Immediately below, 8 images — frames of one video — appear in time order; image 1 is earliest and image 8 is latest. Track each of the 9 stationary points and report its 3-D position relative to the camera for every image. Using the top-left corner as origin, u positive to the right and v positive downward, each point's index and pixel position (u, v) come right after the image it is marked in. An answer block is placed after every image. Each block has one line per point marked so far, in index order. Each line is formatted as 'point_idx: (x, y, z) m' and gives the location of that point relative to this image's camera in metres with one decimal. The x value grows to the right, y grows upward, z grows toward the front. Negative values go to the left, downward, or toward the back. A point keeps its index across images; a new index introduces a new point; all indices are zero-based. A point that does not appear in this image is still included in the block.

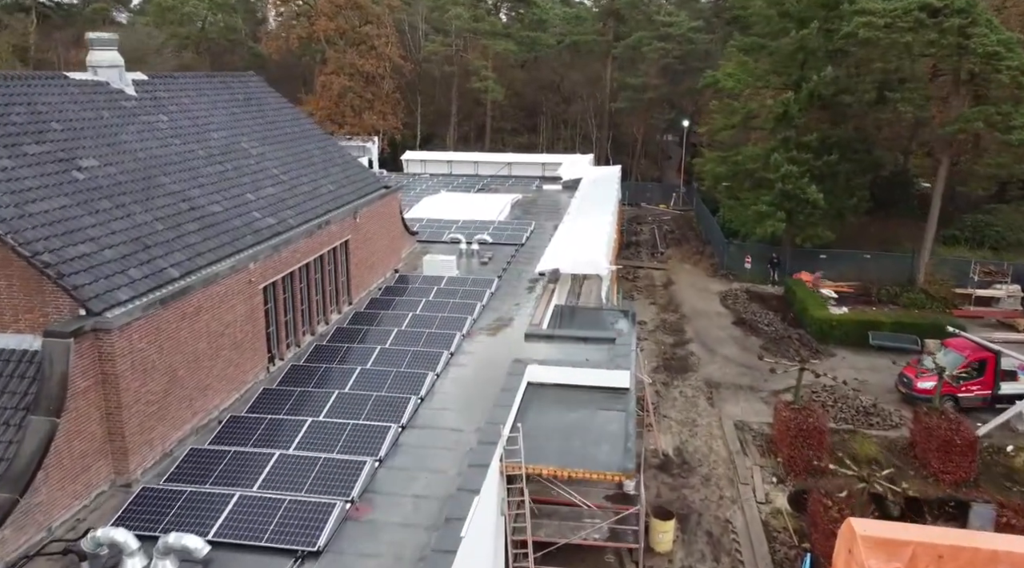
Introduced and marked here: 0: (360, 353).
0: (-3.5, -1.6, +18.9) m
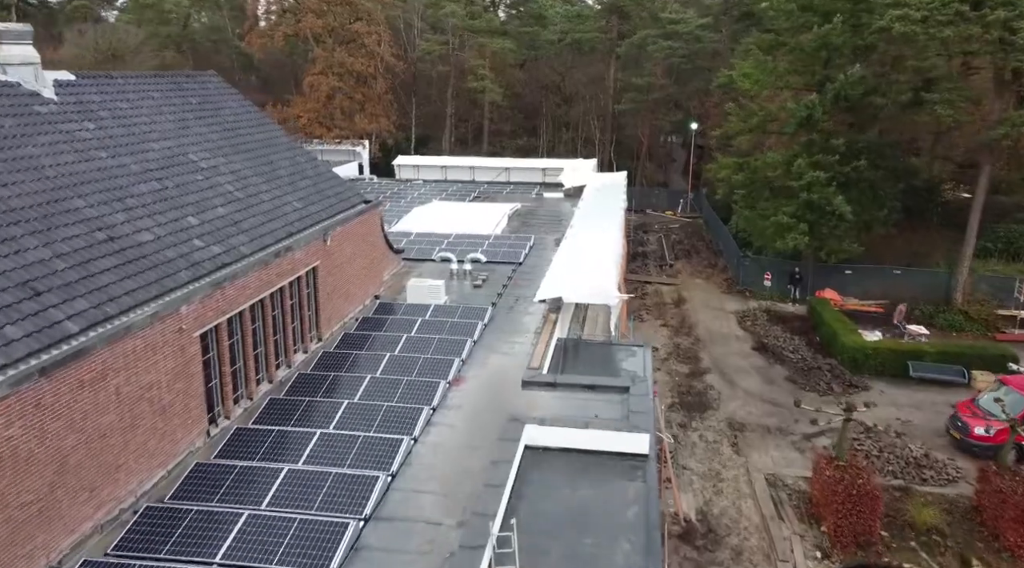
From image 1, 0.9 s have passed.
0: (-3.6, -2.4, +15.7) m
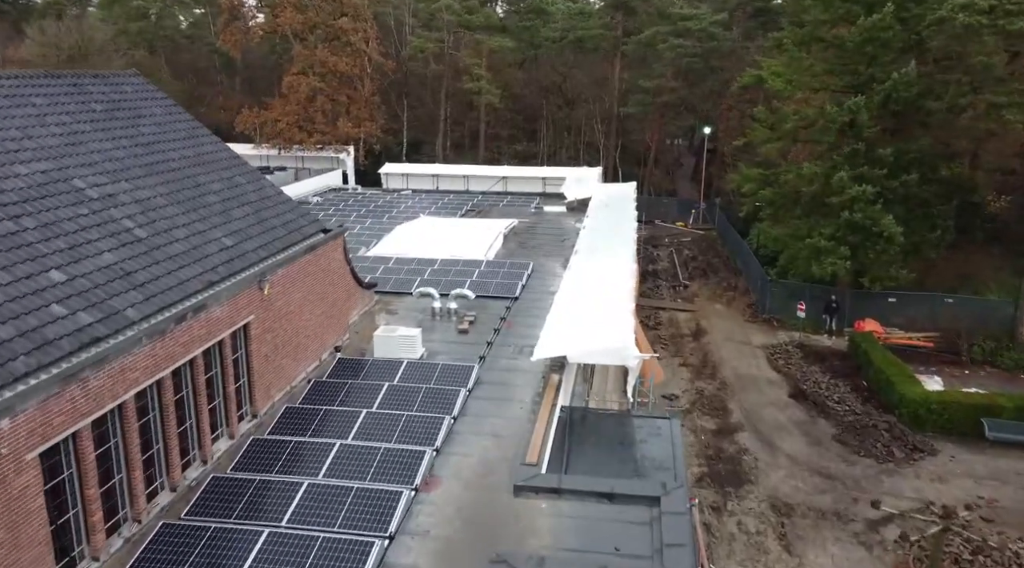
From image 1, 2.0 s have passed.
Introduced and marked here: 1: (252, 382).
0: (-3.7, -3.5, +11.2) m
1: (-4.8, -1.8, +15.2) m
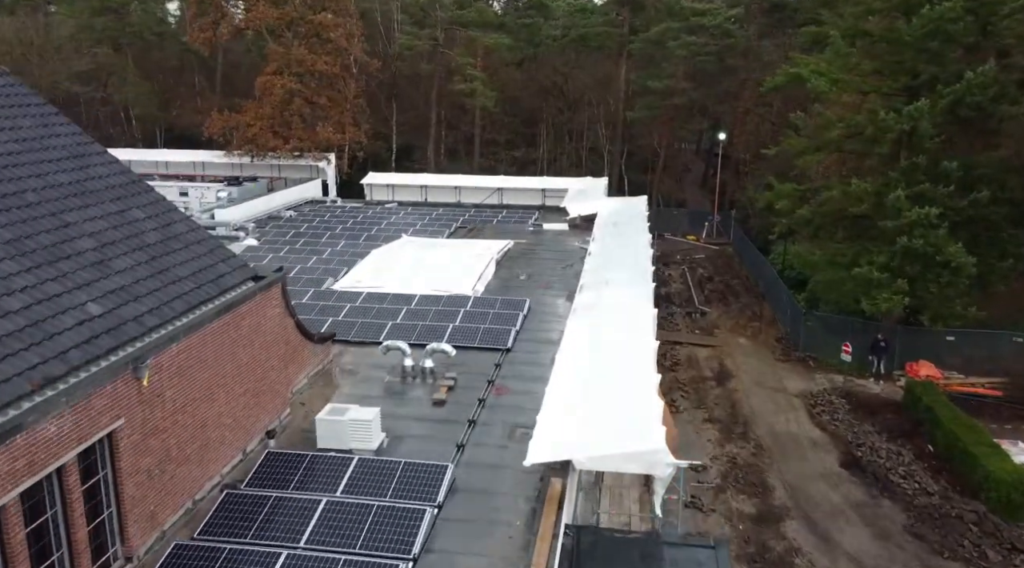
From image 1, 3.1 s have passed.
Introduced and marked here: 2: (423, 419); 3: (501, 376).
0: (-4.0, -4.7, +6.6) m
1: (-5.0, -2.9, +10.6) m
2: (-1.7, -2.6, +15.9) m
3: (-0.2, -2.0, +18.2) m
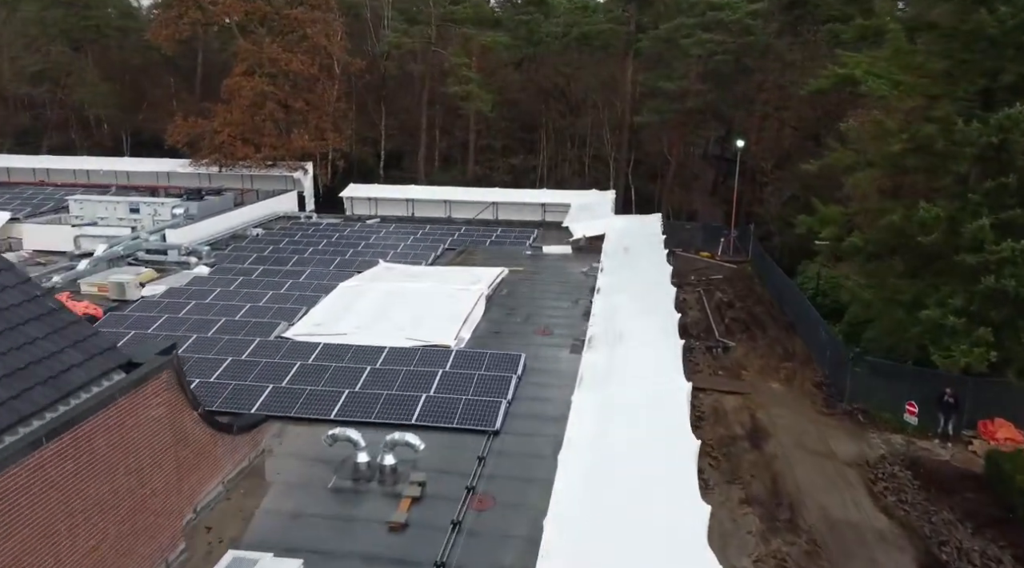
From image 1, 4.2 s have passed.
0: (-4.2, -5.8, +2.0) m
1: (-5.2, -4.0, +6.1) m
2: (-1.9, -3.7, +11.3) m
3: (-0.4, -3.2, +13.6) m
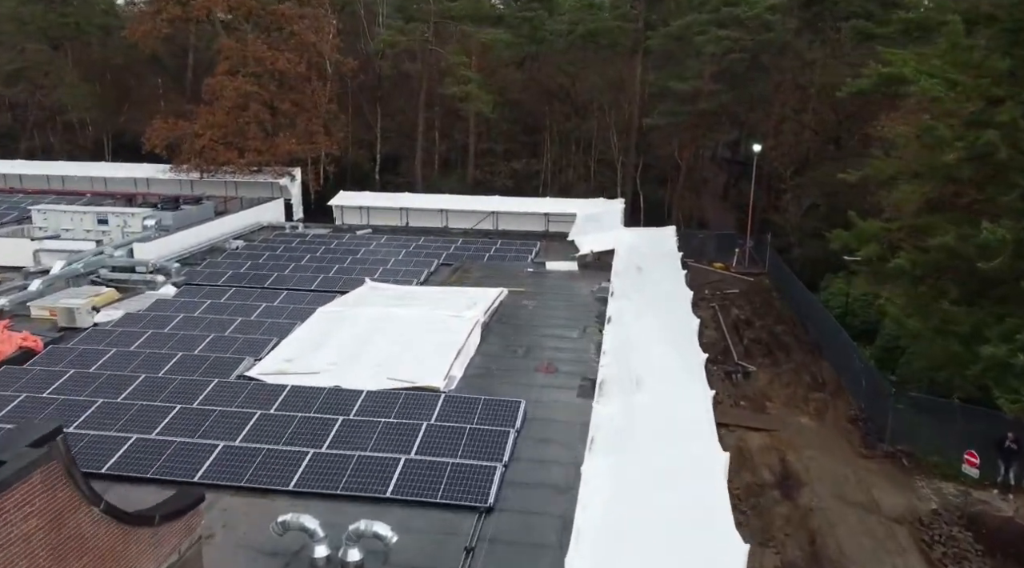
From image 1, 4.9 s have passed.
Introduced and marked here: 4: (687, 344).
0: (-4.3, -6.4, -0.7) m
1: (-5.3, -4.7, +3.4) m
2: (-2.0, -4.4, +8.6) m
3: (-0.5, -3.8, +10.9) m
4: (+3.6, -1.4, +16.7) m
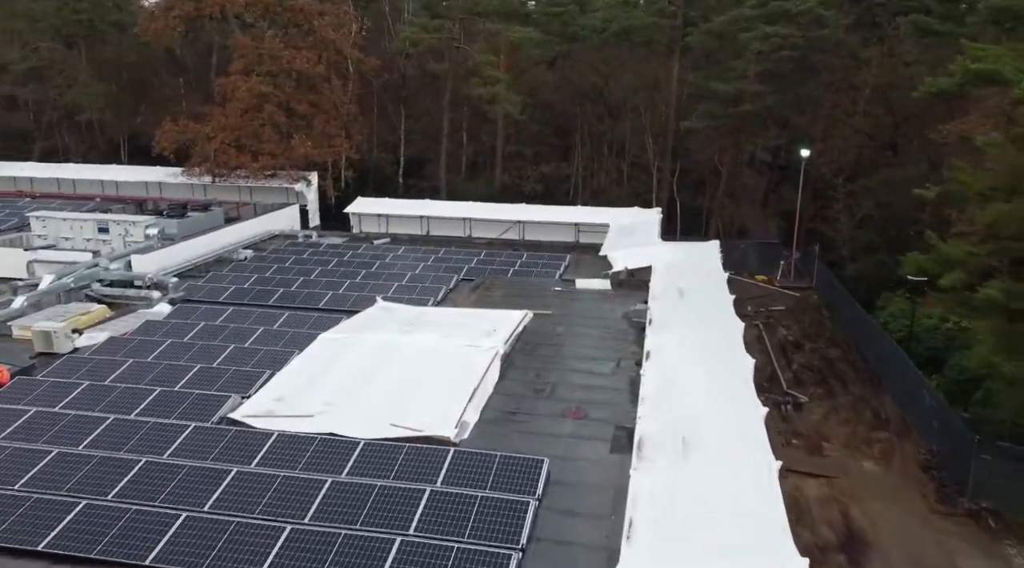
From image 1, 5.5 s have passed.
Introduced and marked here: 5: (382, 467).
0: (-4.6, -7.0, -3.0) m
1: (-5.4, -5.2, +1.1) m
2: (-1.9, -5.0, +6.2) m
3: (-0.3, -4.4, +8.4) m
4: (+4.0, -2.0, +14.1) m
5: (-2.1, -2.9, +13.3) m
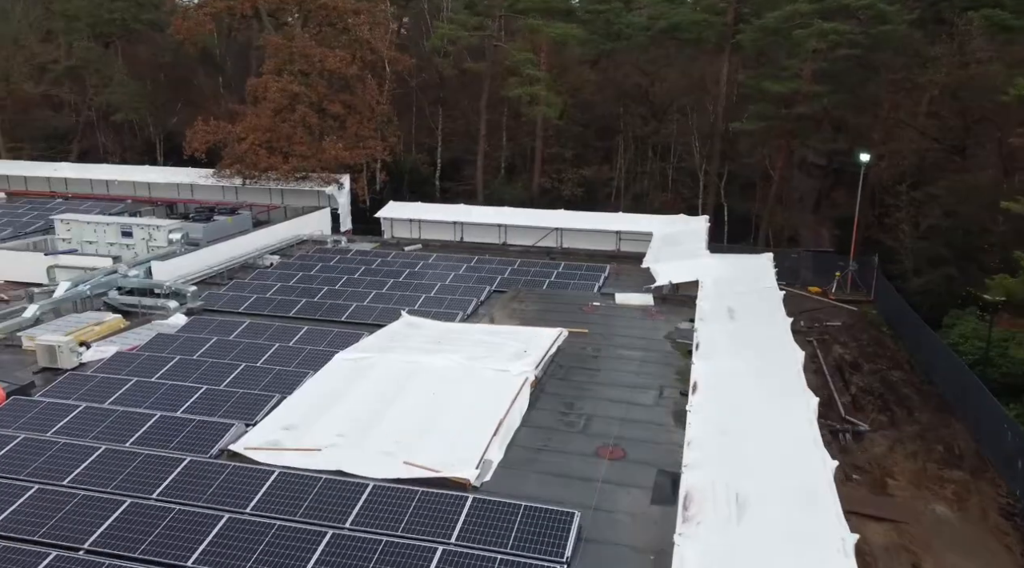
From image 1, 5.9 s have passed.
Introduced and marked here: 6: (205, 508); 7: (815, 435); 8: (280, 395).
0: (-5.1, -7.3, -4.4) m
1: (-5.7, -5.5, -0.3) m
2: (-1.9, -5.3, +4.6) m
3: (-0.2, -4.8, +6.8) m
4: (+4.4, -2.4, +12.3) m
5: (-1.7, -3.2, +11.8) m
6: (-4.5, -3.1, +12.2) m
7: (+4.7, -2.4, +12.9) m
8: (-4.5, -2.1, +16.3) m
